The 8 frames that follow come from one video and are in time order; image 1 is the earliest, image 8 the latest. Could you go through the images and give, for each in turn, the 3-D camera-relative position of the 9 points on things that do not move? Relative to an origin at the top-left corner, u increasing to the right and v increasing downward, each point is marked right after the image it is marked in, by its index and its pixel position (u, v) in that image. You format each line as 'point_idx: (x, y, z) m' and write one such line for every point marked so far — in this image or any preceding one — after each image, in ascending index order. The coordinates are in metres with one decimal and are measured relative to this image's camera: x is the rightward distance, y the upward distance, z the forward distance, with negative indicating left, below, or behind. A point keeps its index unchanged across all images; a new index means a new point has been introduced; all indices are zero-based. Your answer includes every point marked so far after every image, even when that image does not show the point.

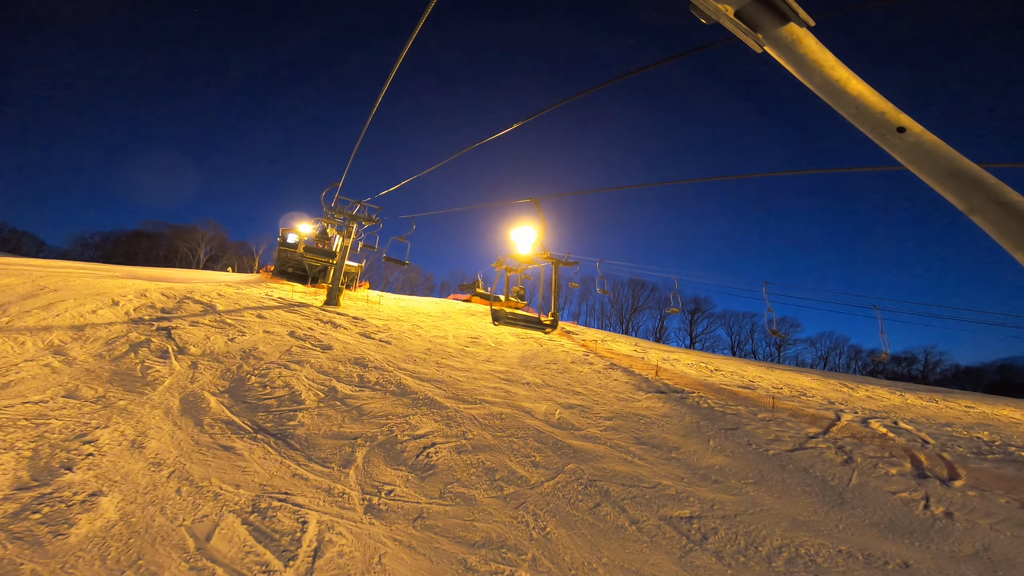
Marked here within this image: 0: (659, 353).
0: (+6.1, -2.7, +14.2) m
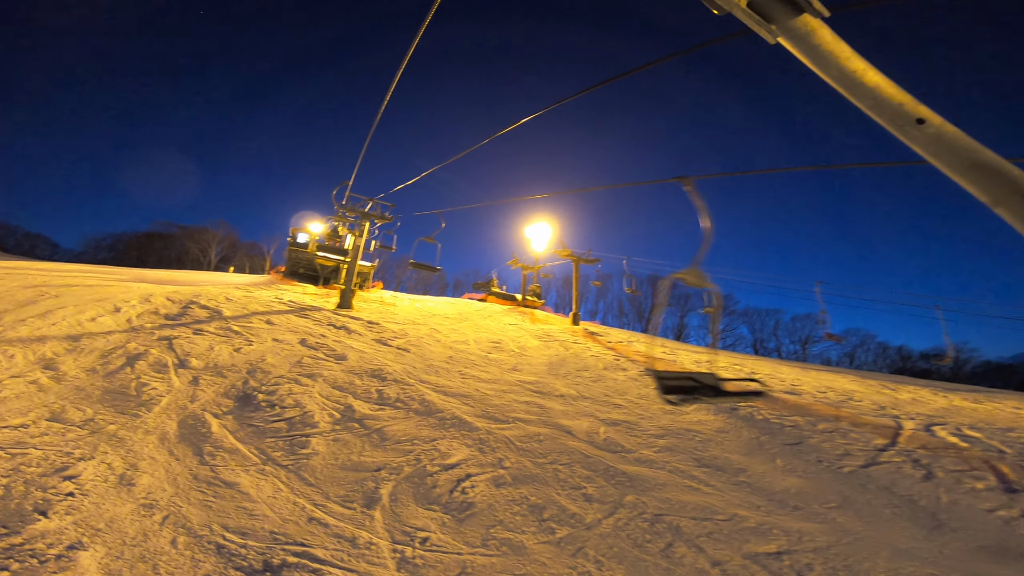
0: (+6.9, -2.6, +13.3) m
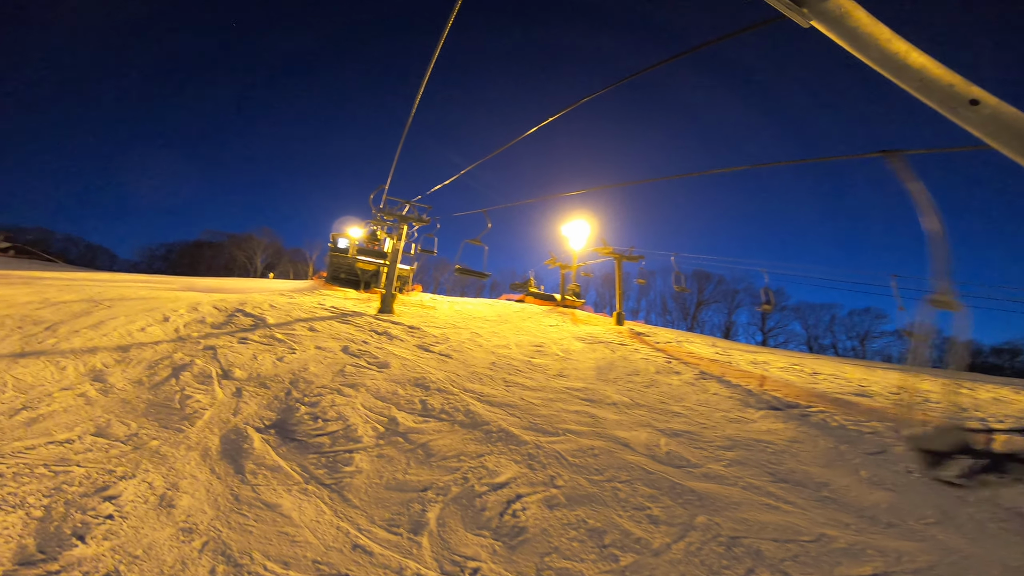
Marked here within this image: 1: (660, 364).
0: (+8.2, -2.4, +12.2) m
1: (+3.8, -1.9, +8.8) m
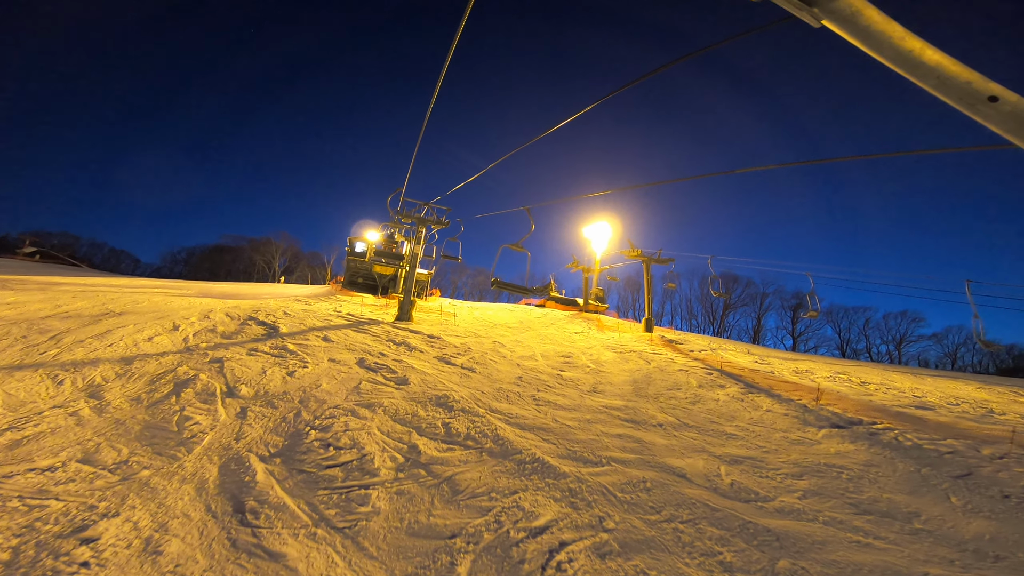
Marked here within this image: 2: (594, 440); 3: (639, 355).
0: (+8.9, -2.5, +11.3) m
1: (+4.3, -2.1, +8.1) m
2: (+1.2, -2.2, +5.0) m
3: (+3.4, -1.8, +9.2) m
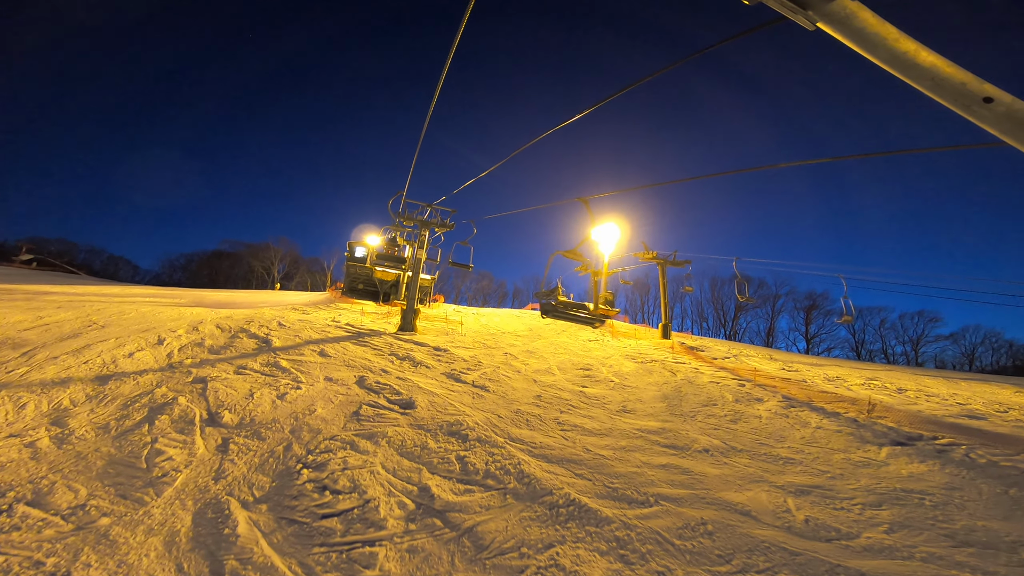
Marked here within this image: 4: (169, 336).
0: (+9.3, -2.6, +10.6) m
1: (+4.7, -2.2, +7.4) m
2: (+1.5, -2.3, +4.3) m
3: (+3.7, -1.9, +8.5) m
4: (-8.3, -1.1, +8.4) m
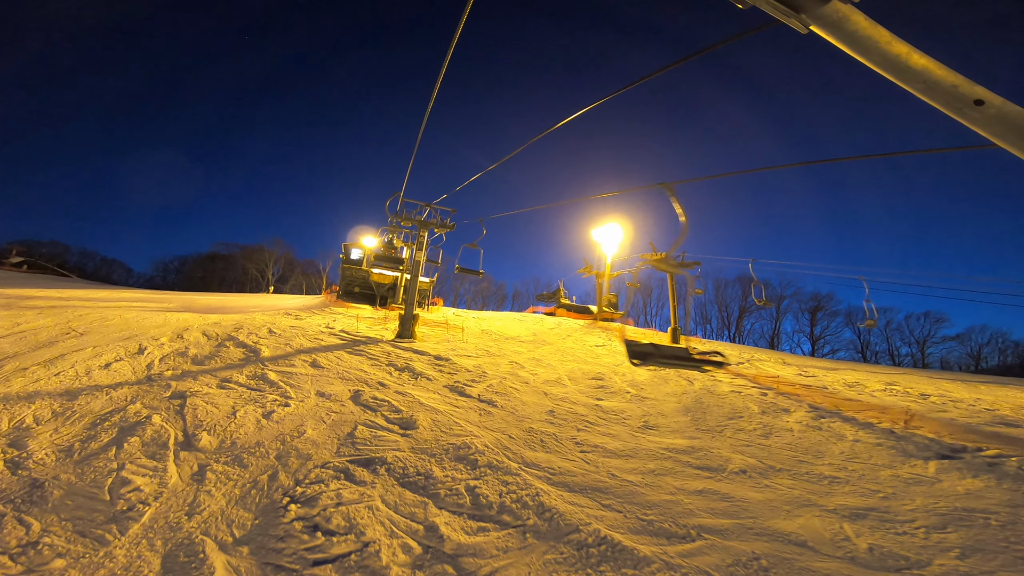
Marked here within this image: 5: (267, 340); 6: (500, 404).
0: (+9.4, -2.6, +10.2) m
1: (+4.8, -2.2, +6.9) m
2: (+1.7, -2.4, +3.8) m
3: (+3.8, -2.0, +8.1) m
4: (-8.1, -1.3, +7.8) m
5: (-5.5, -1.2, +7.9) m
6: (-0.2, -1.8, +5.5) m
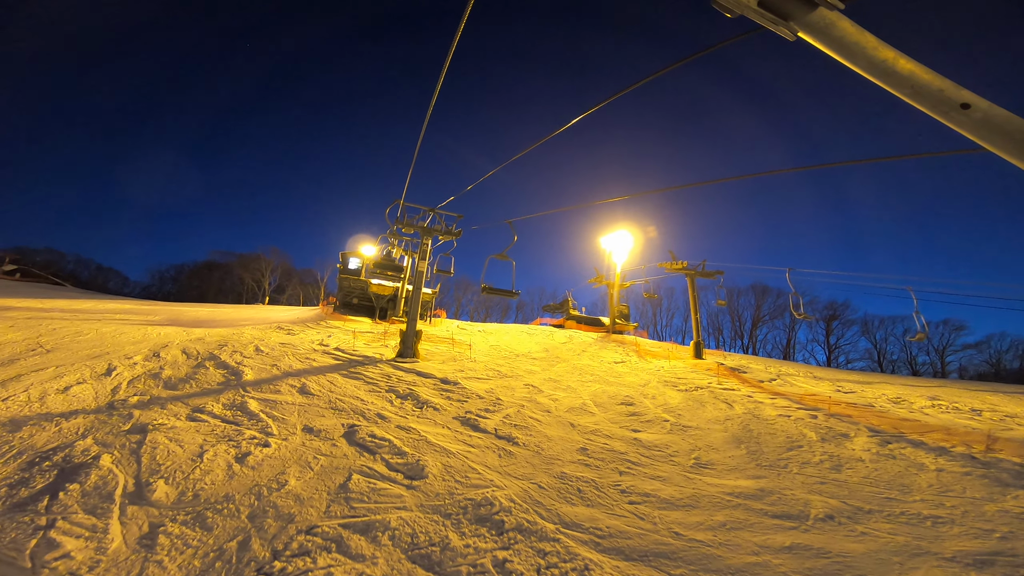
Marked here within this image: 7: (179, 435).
0: (+9.7, -2.9, +9.3) m
1: (+5.1, -2.4, +6.1) m
2: (+2.0, -2.5, +3.0) m
3: (+4.1, -2.2, +7.2) m
4: (-7.8, -1.5, +7.0) m
5: (-5.2, -1.4, +7.0) m
6: (+0.1, -2.0, +4.7) m
7: (-4.2, -1.9, +4.5) m
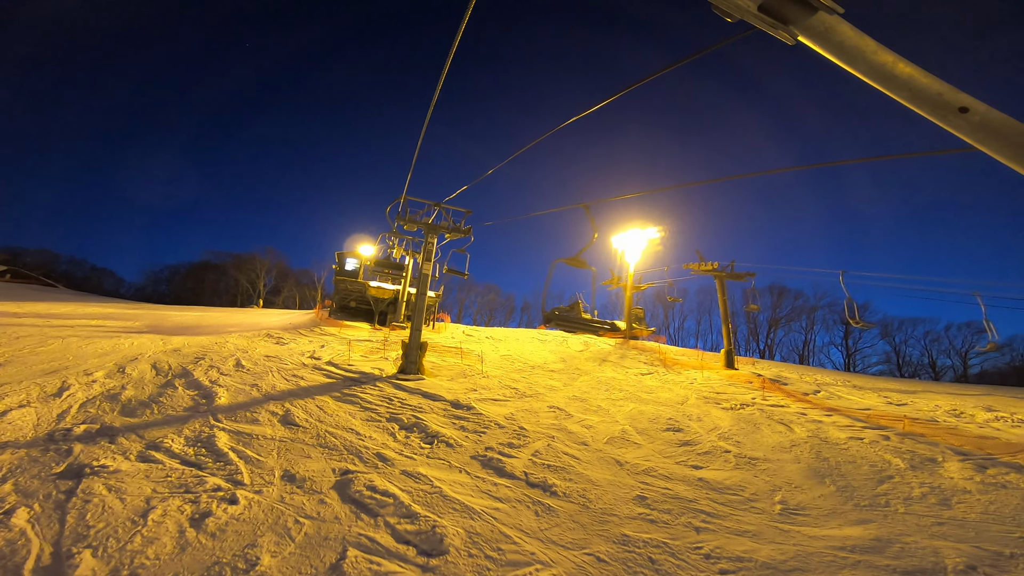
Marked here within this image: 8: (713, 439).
0: (+10.1, -3.0, +8.4) m
1: (+5.5, -2.5, +5.1) m
2: (+2.4, -2.6, +2.0) m
3: (+4.5, -2.3, +6.3) m
4: (-7.5, -1.6, +6.0) m
5: (-4.9, -1.5, +6.0) m
6: (+0.5, -2.1, +3.7) m
7: (-3.8, -2.0, +3.5) m
8: (+2.9, -2.2, +5.1) m
